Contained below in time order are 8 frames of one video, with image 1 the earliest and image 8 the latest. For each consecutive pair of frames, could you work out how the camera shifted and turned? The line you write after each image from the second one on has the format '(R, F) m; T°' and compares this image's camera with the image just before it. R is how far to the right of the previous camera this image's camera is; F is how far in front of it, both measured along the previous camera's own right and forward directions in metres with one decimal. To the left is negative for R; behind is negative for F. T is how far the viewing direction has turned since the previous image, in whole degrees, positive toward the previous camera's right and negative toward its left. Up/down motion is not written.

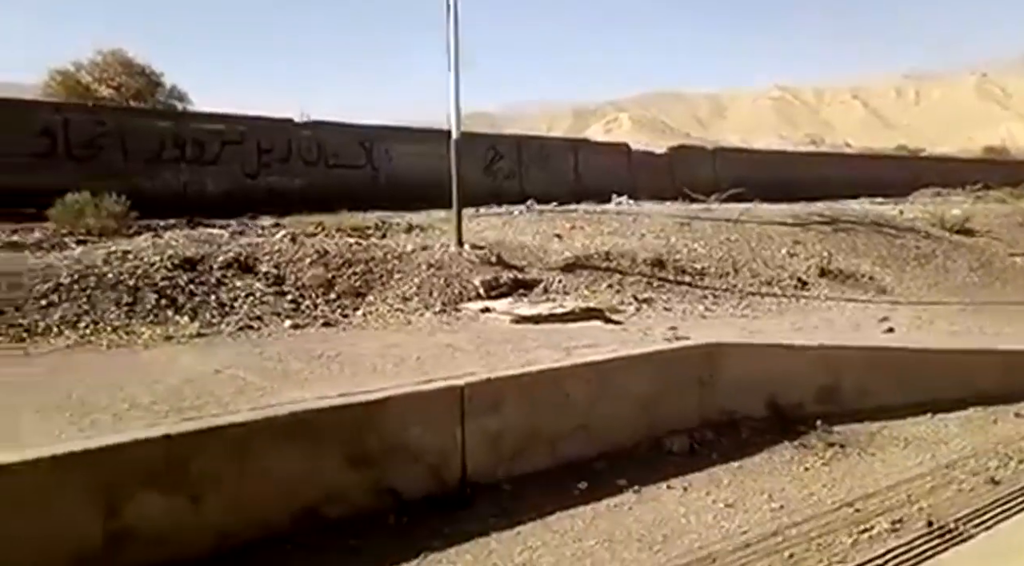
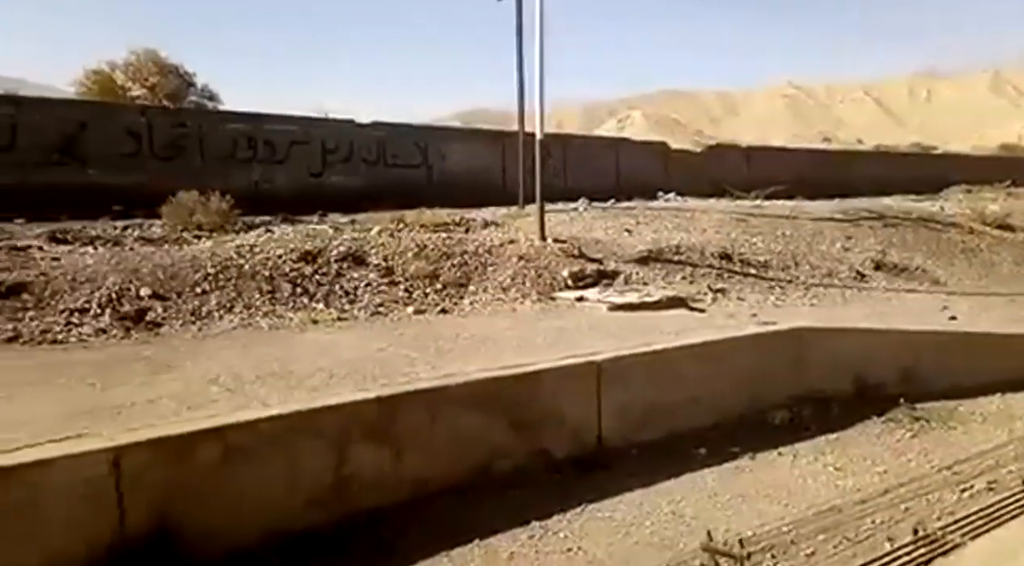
(-1.1, -0.8) m; -1°
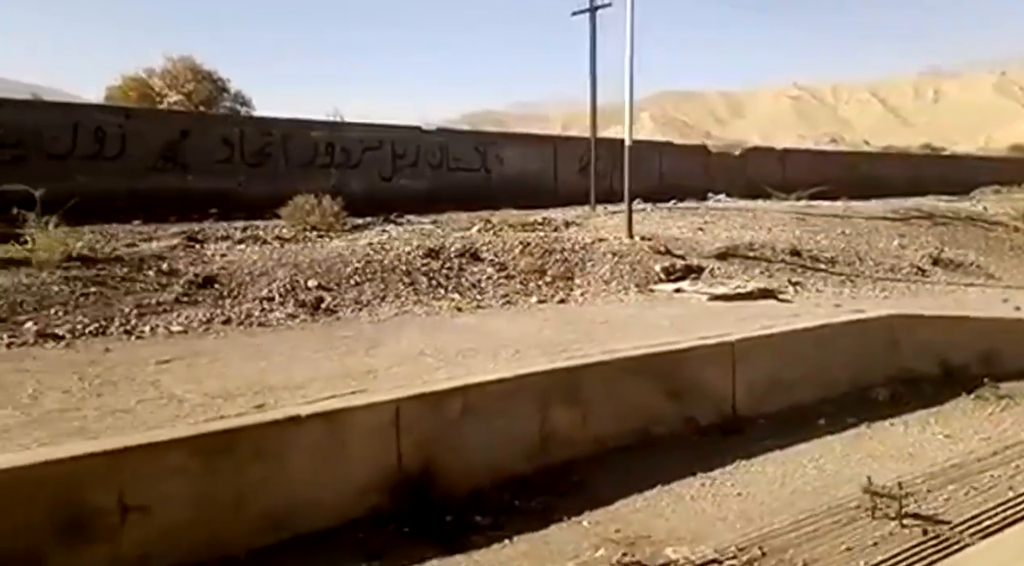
(-1.4, -1.0) m; -1°
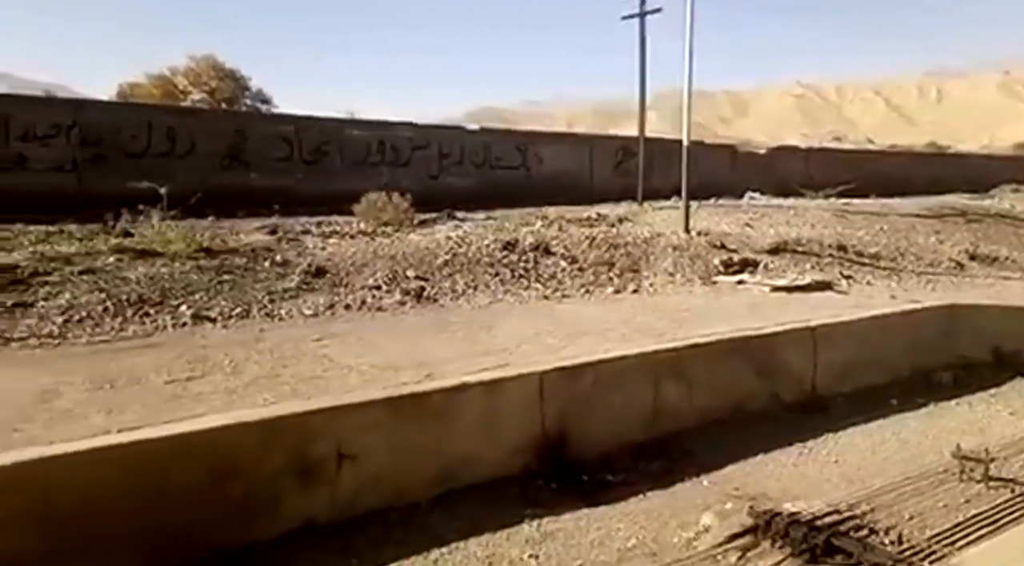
(-1.0, -0.7) m; -1°
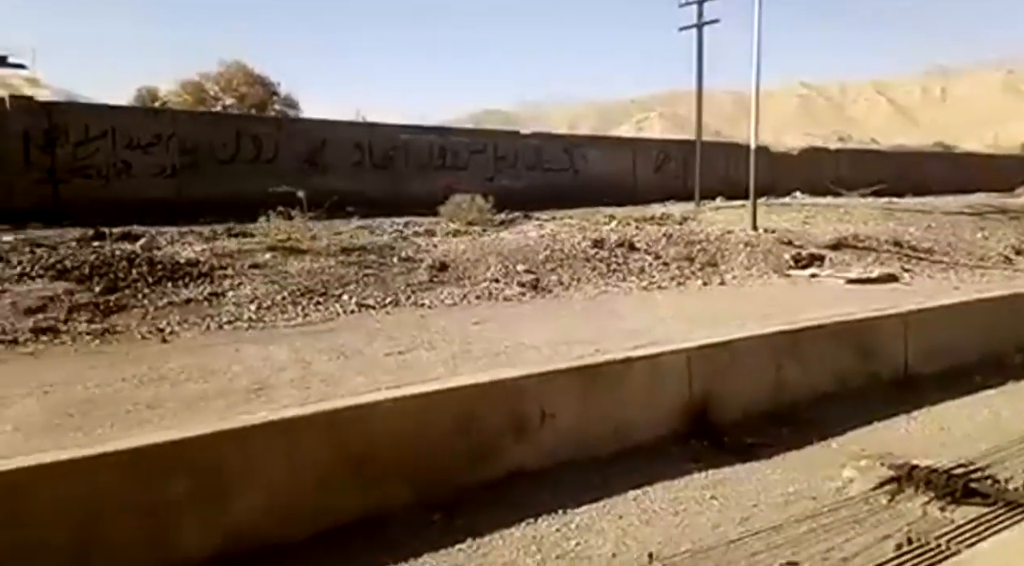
(-1.3, -0.9) m; -1°
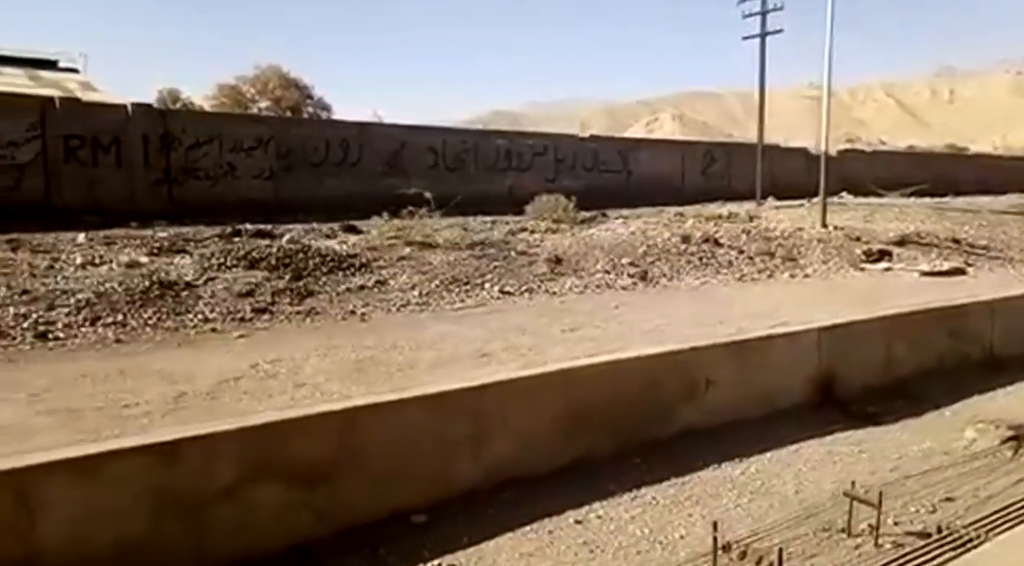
(-1.4, -1.0) m; -1°
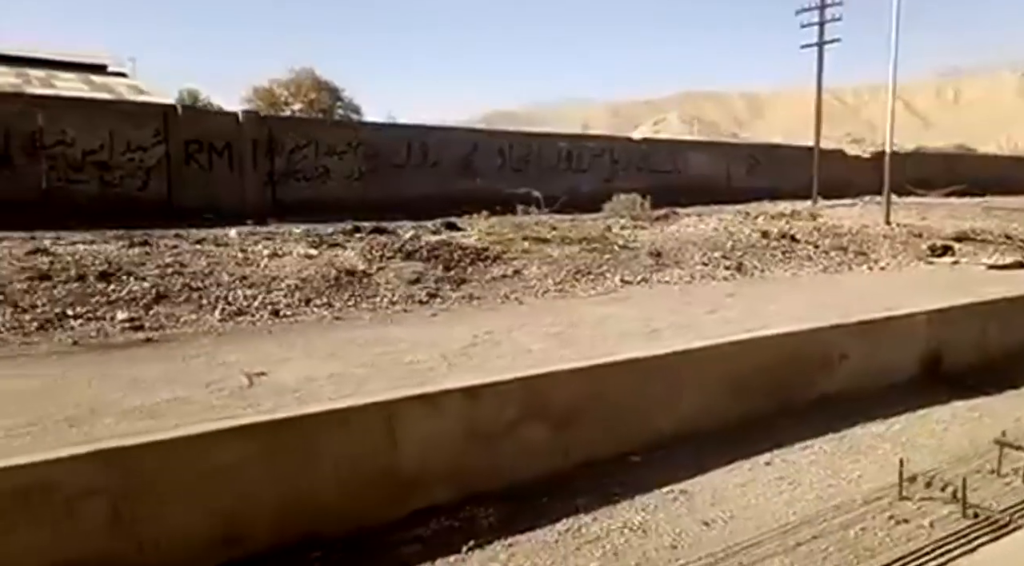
(-1.5, -1.0) m; -1°
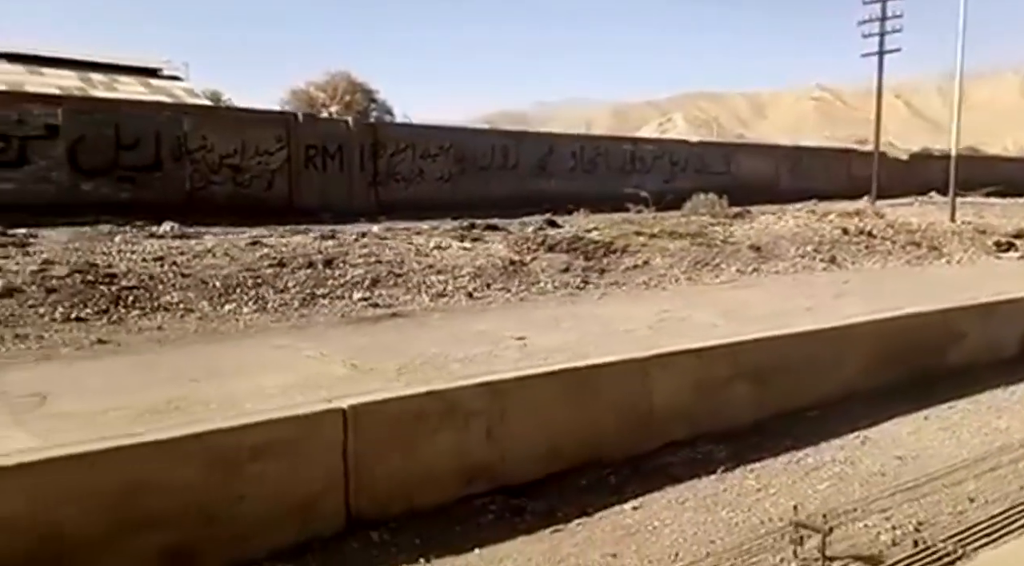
(-1.8, -1.2) m; -1°
